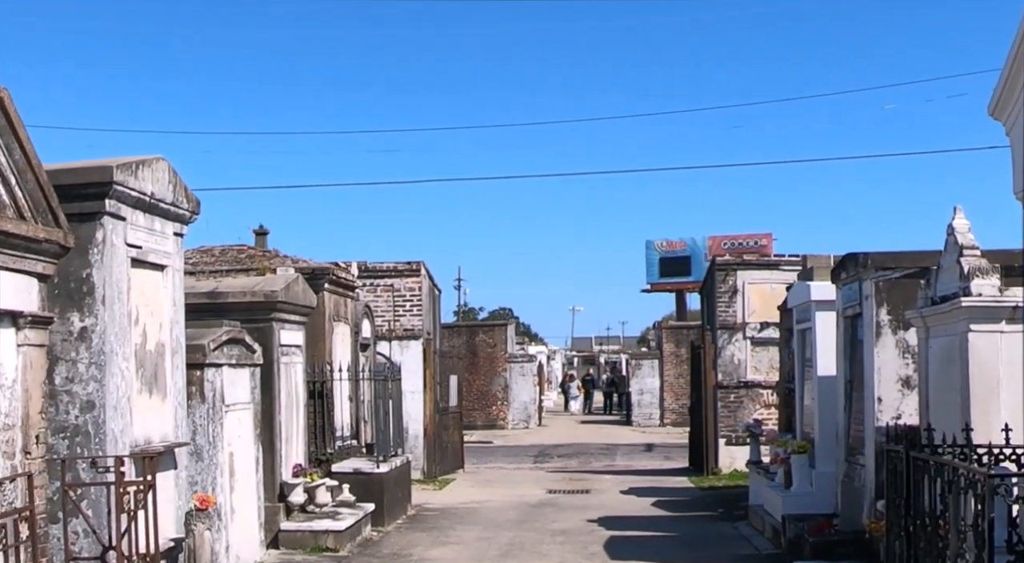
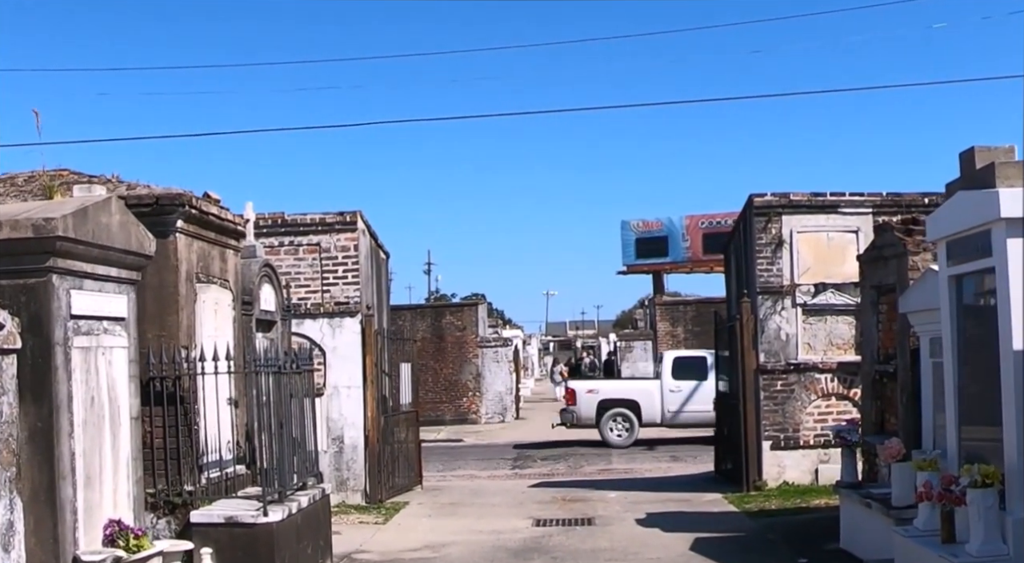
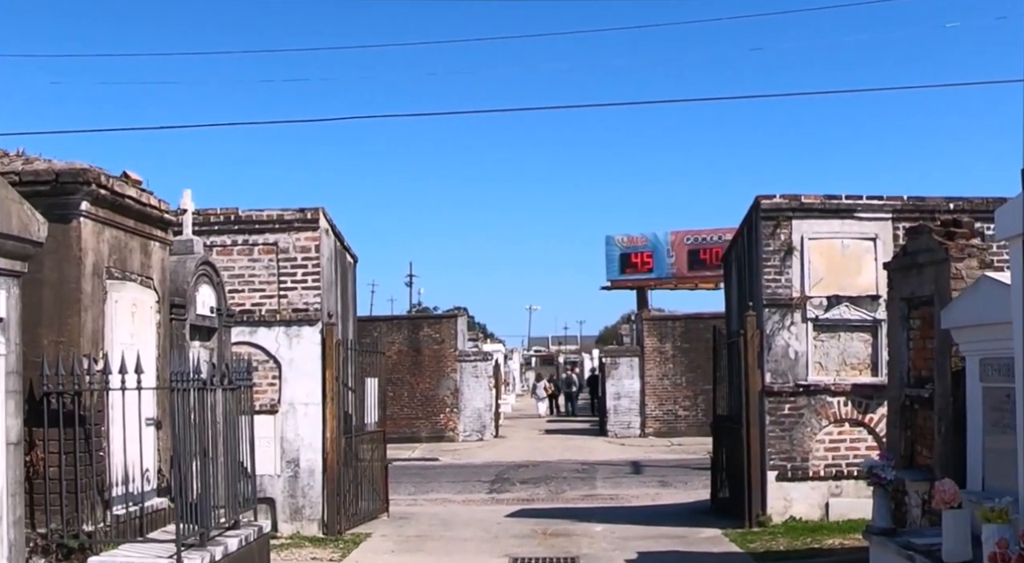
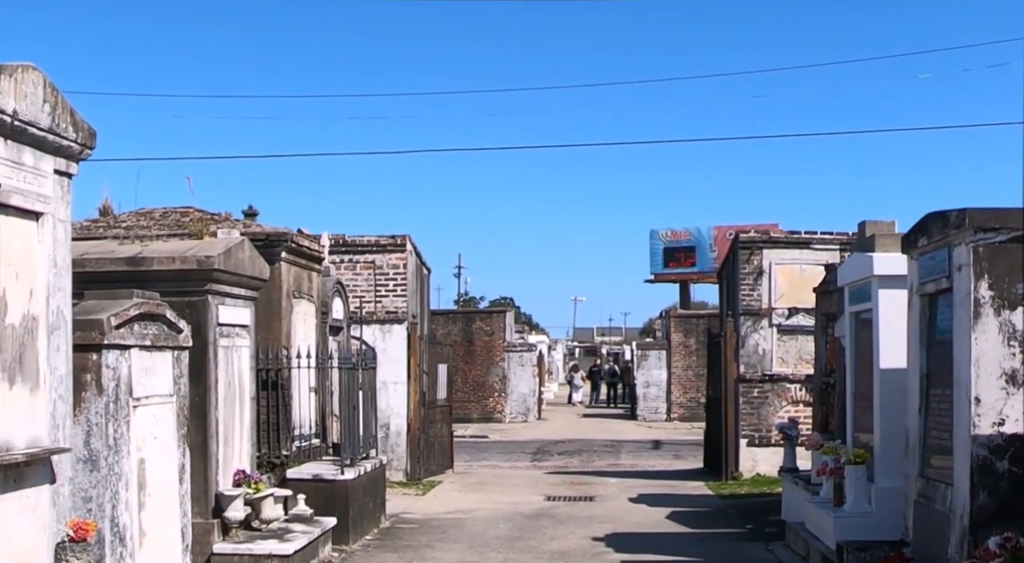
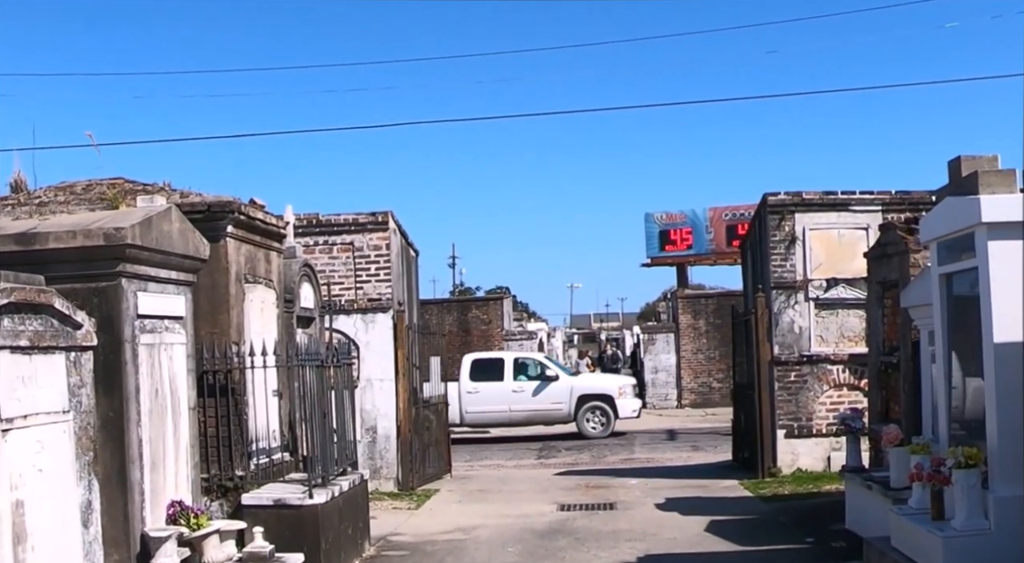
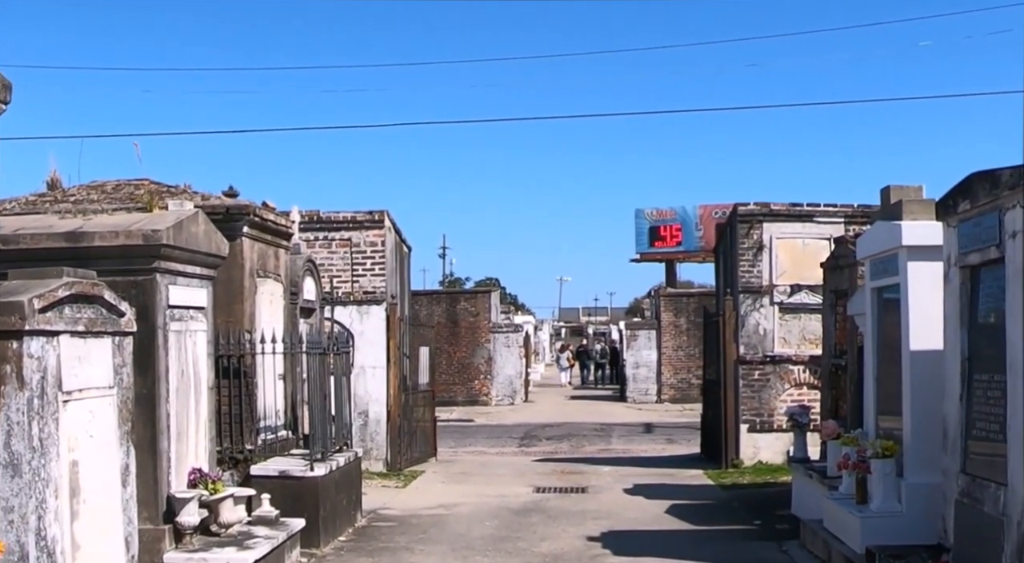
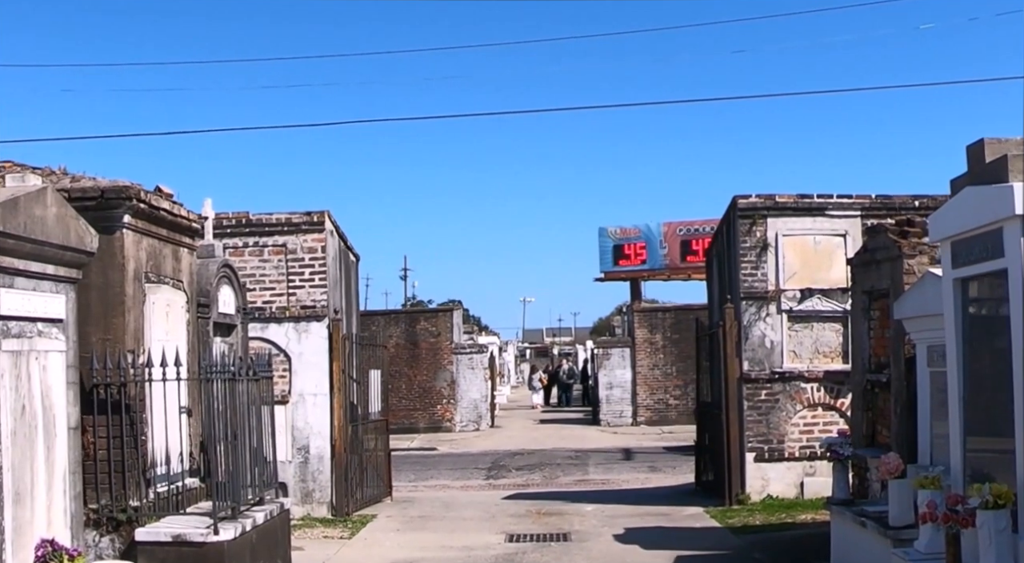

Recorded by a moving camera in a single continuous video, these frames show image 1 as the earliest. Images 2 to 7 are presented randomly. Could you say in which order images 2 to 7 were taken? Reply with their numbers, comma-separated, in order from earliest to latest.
4, 6, 5, 2, 7, 3
